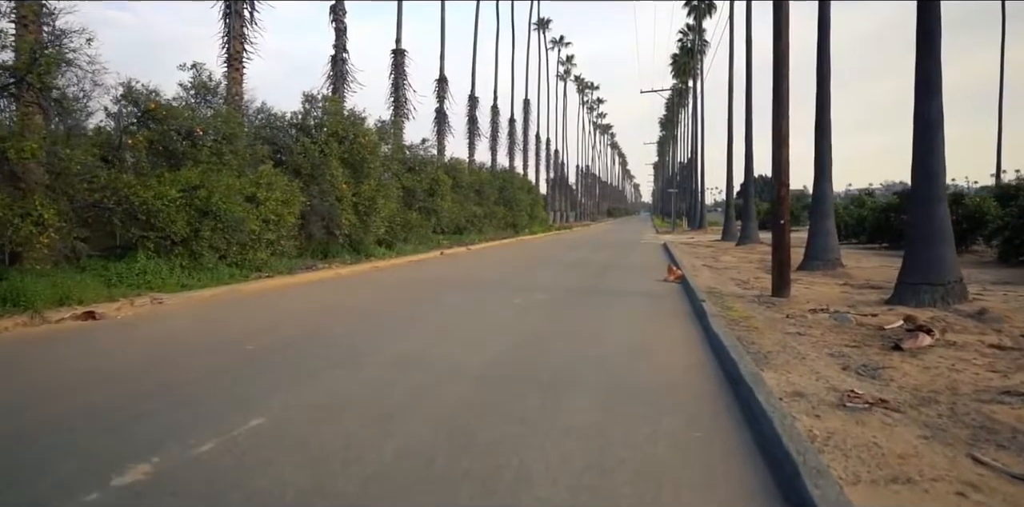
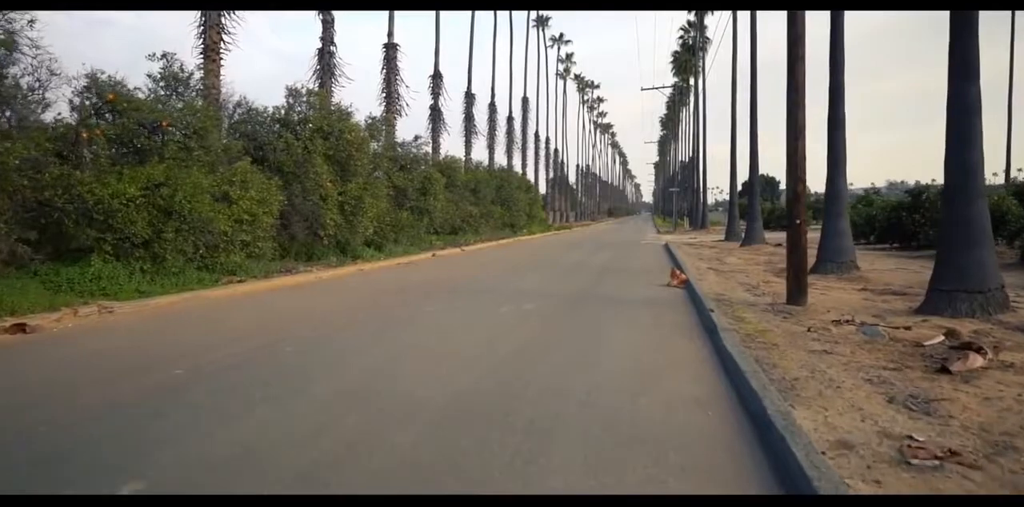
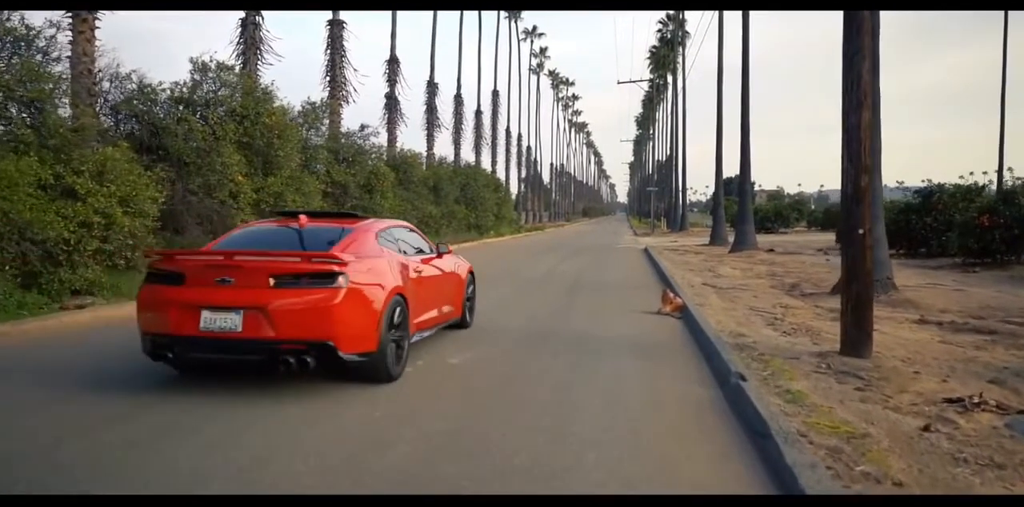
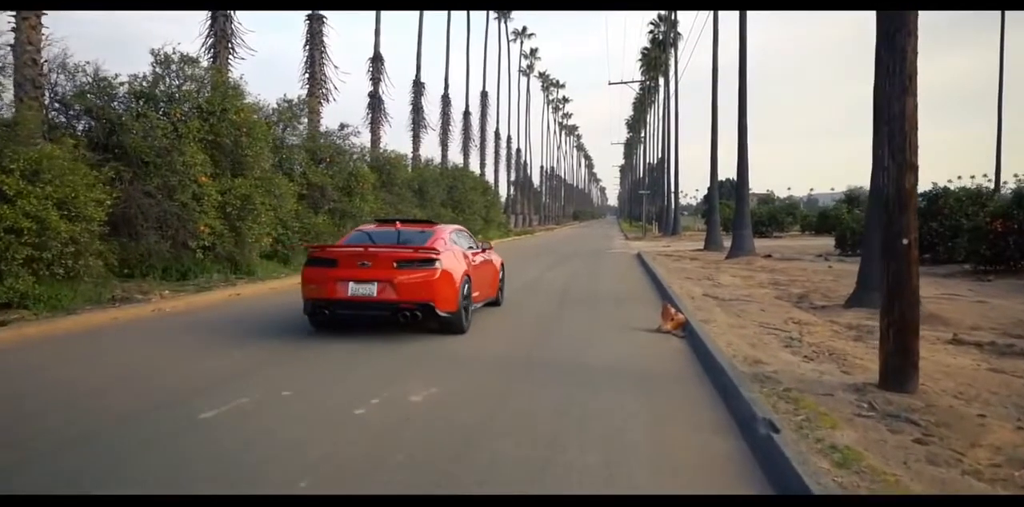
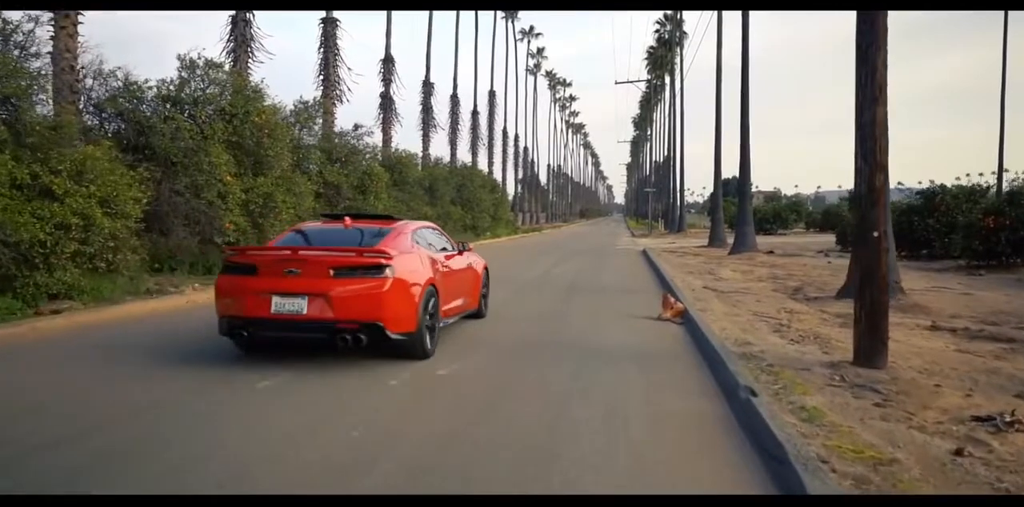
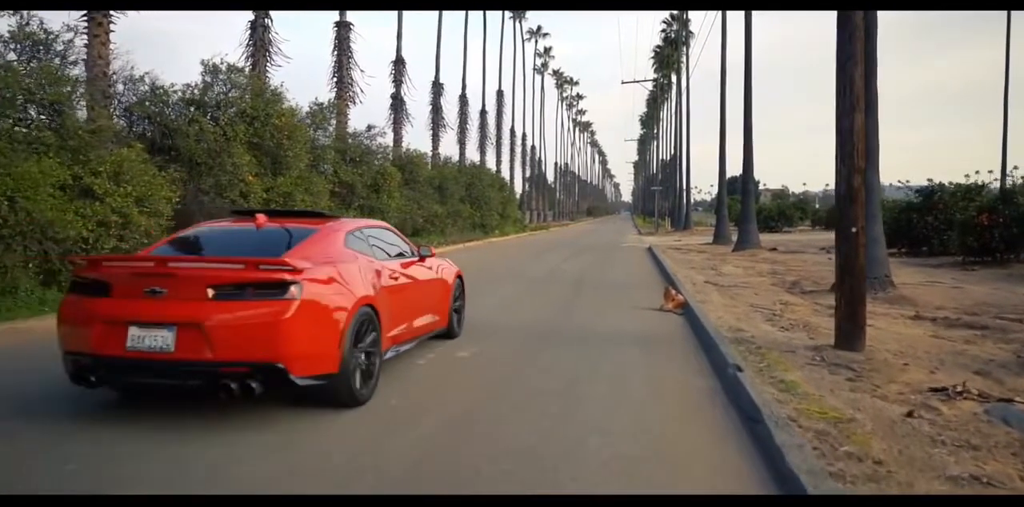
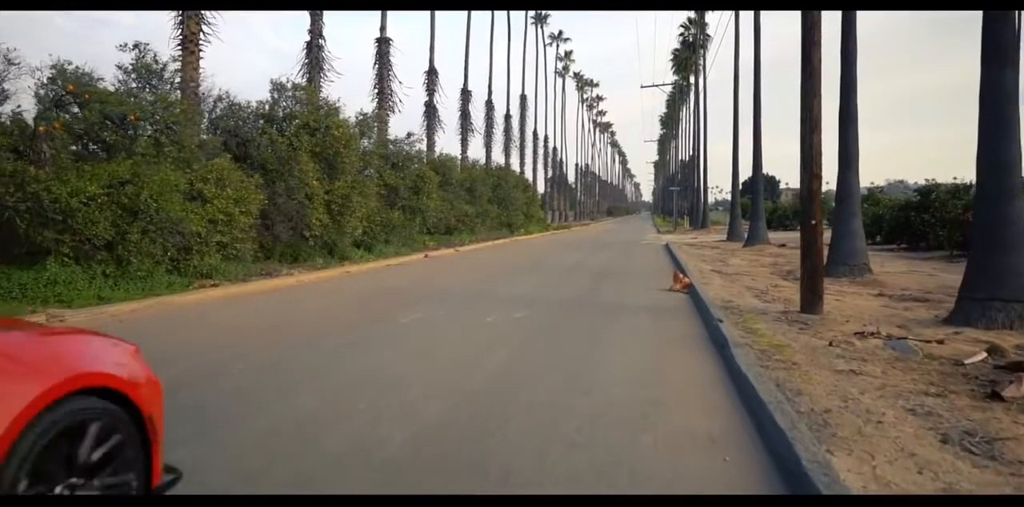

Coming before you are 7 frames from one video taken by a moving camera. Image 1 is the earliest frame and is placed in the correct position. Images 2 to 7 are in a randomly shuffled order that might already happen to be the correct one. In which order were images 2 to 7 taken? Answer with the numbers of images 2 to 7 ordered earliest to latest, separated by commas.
2, 7, 6, 3, 5, 4
